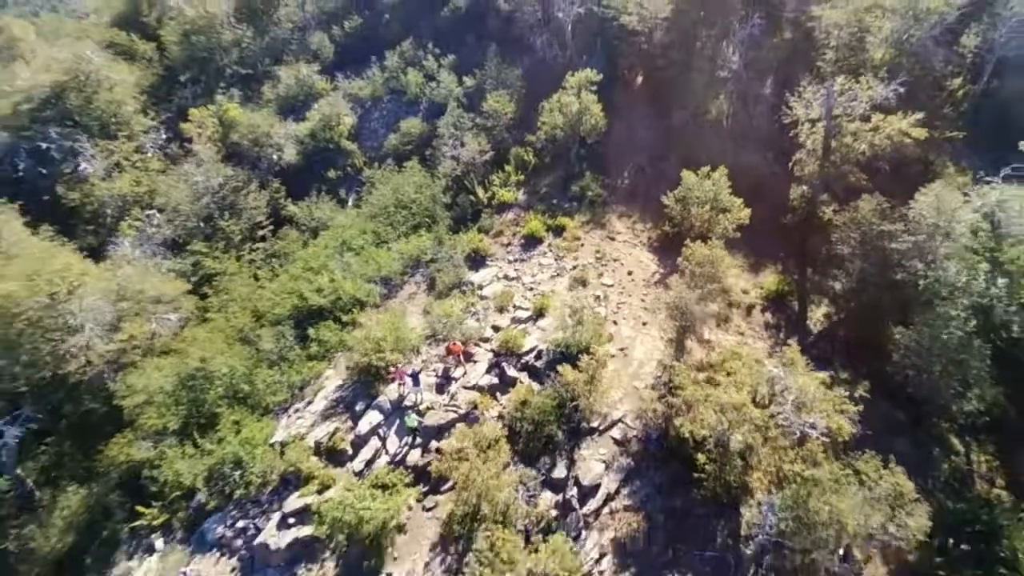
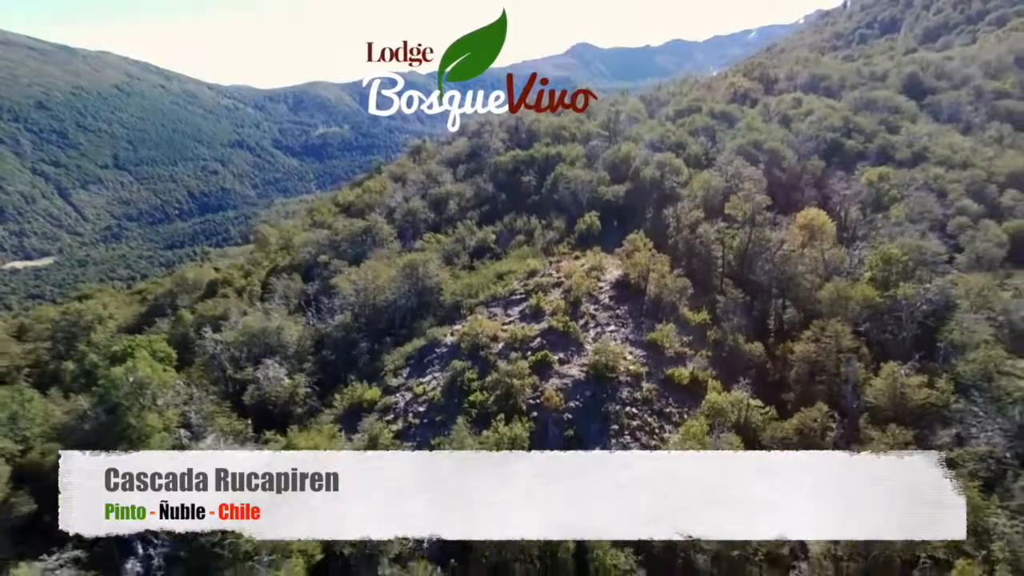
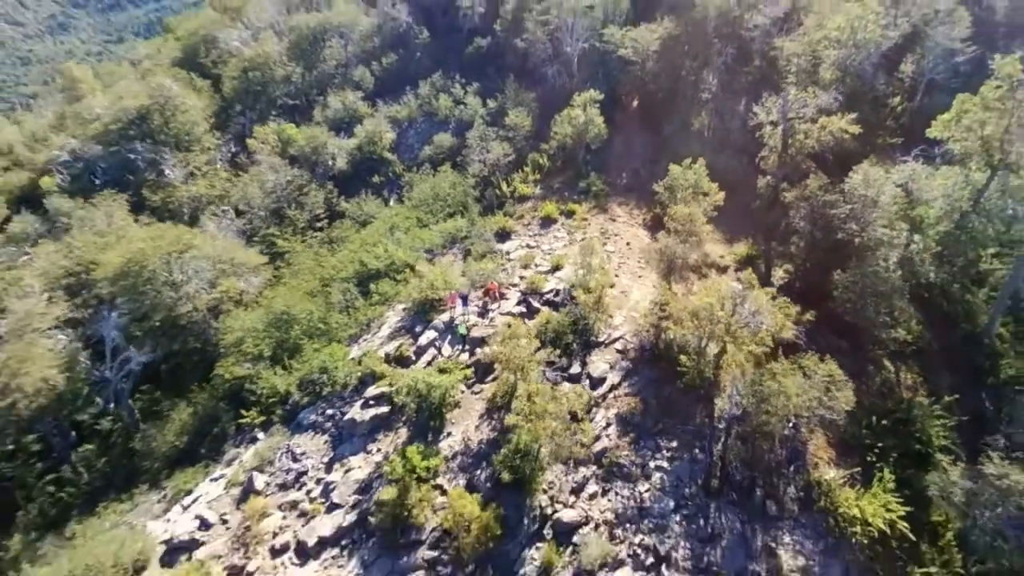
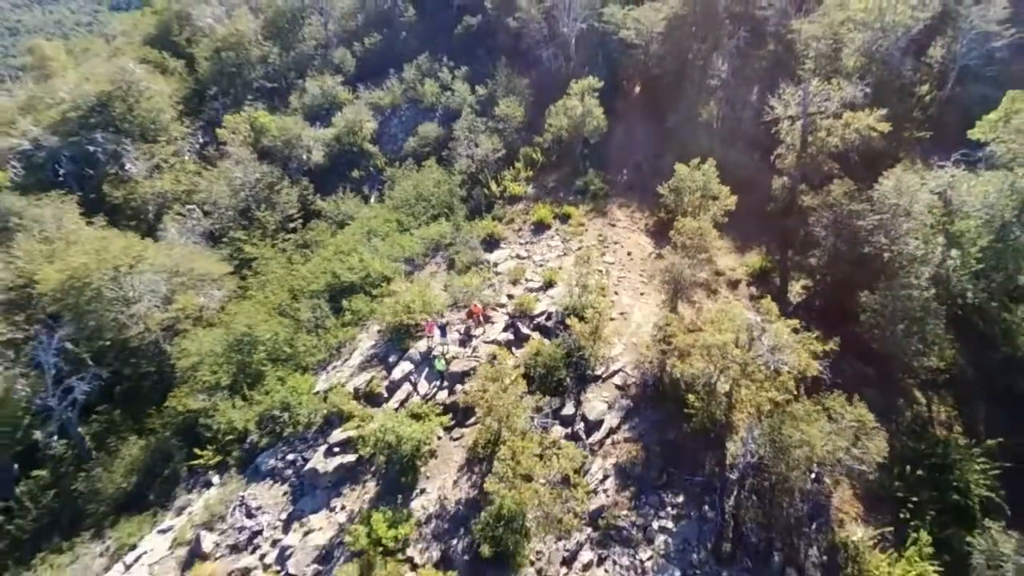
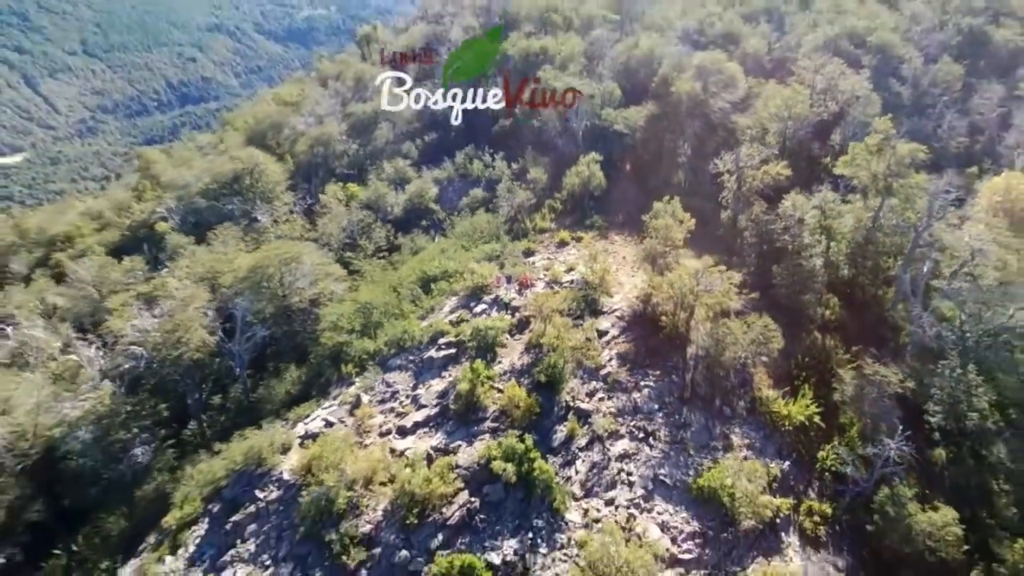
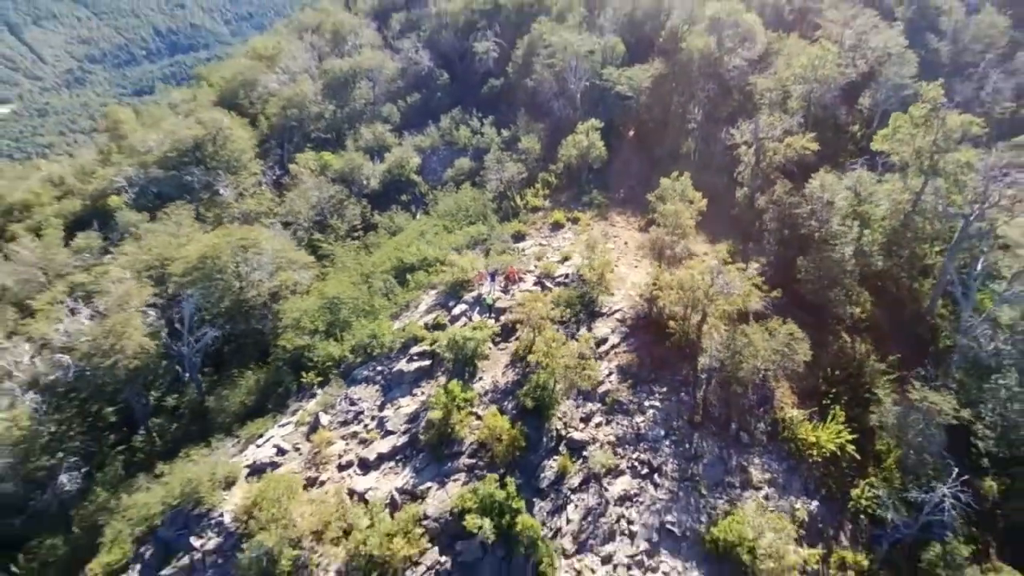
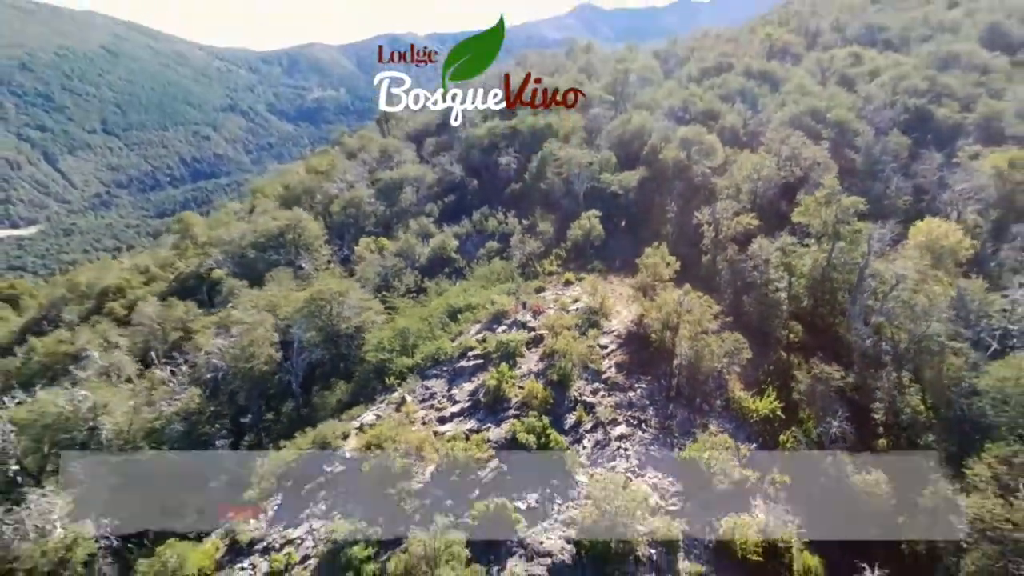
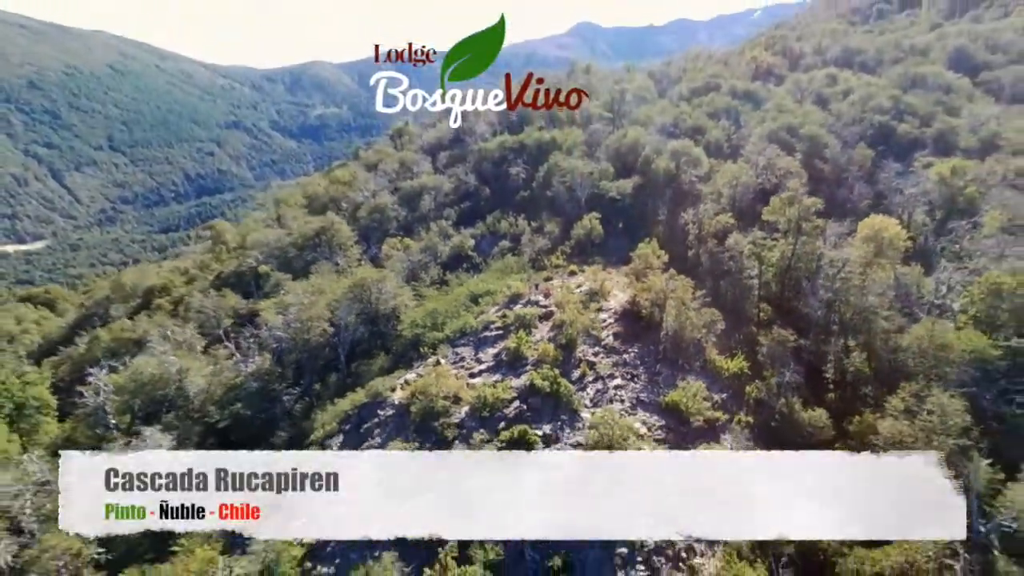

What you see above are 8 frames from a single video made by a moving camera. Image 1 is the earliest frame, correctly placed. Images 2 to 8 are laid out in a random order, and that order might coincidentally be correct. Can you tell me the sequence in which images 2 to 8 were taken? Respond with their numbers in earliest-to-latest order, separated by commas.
4, 3, 6, 5, 7, 8, 2
